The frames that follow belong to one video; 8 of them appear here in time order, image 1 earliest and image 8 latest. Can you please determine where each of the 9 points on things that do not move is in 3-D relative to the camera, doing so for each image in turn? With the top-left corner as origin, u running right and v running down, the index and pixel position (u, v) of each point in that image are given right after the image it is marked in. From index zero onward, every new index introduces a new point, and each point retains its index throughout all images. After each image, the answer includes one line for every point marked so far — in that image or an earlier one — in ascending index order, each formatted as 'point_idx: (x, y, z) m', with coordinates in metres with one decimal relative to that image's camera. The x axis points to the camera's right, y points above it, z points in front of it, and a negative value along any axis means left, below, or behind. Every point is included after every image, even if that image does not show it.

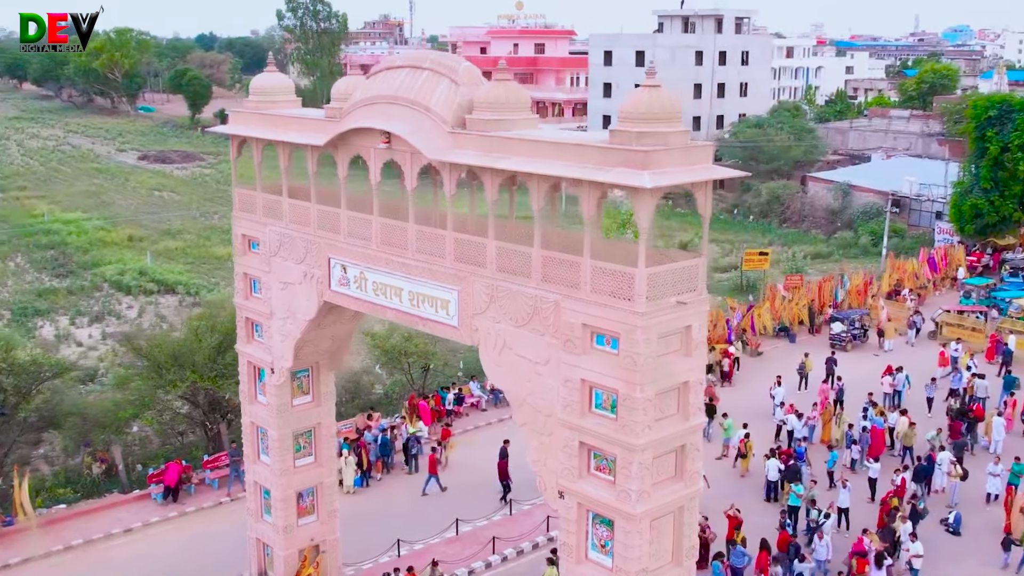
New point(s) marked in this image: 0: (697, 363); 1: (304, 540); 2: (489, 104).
0: (+1.5, -0.6, +9.5) m
1: (-2.4, -2.9, +13.8) m
2: (-0.2, +1.6, +10.2) m
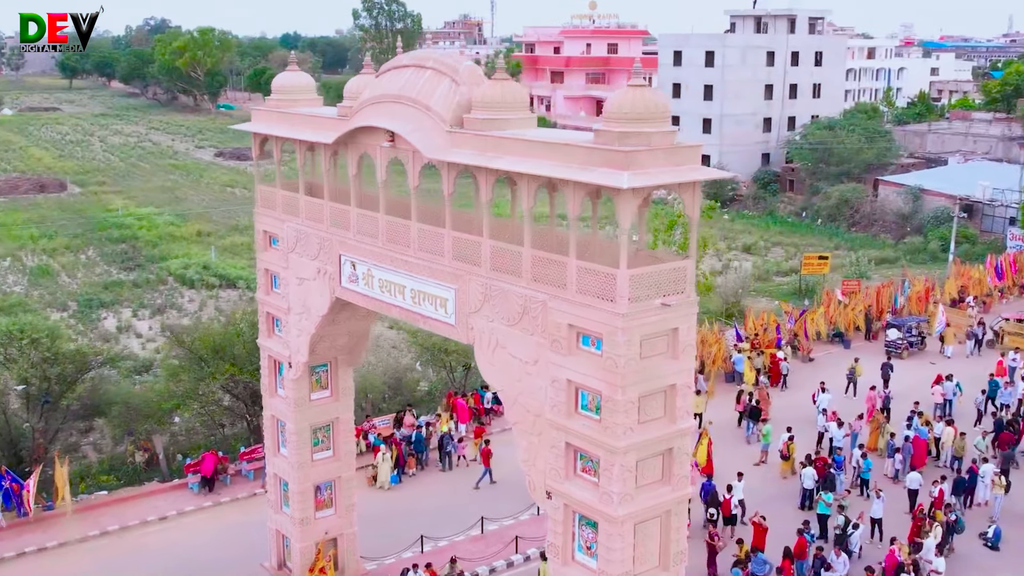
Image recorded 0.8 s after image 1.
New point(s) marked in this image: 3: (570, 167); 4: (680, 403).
0: (+1.4, -0.6, +9.4) m
1: (-2.2, -2.9, +14.0) m
2: (-0.2, +1.6, +10.2) m
3: (+0.4, +0.9, +9.1) m
4: (+1.3, -0.9, +9.5) m
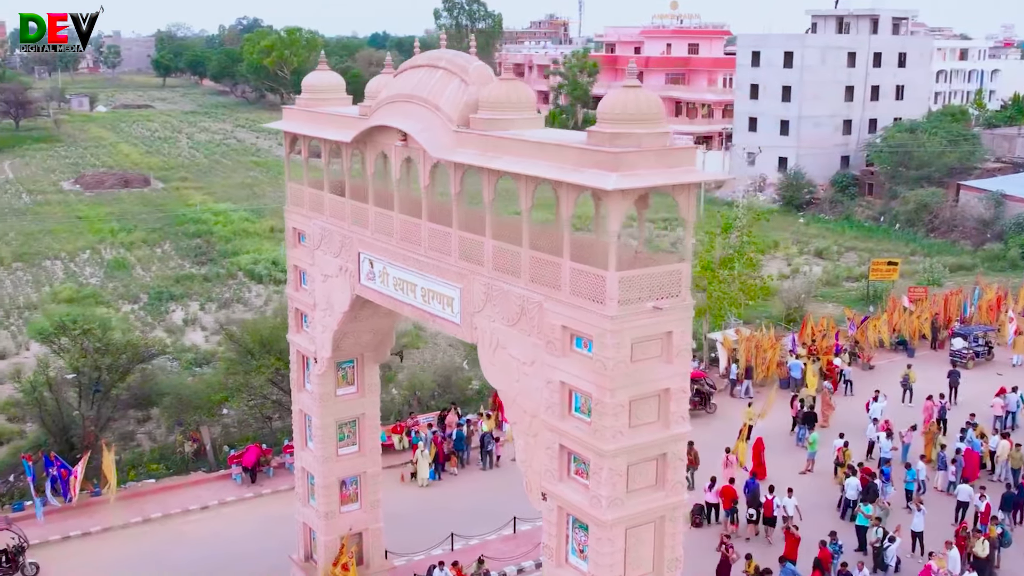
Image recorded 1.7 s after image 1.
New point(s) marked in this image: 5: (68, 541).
0: (+1.3, -0.7, +9.3) m
1: (-2.0, -2.8, +14.1) m
2: (-0.2, +1.6, +10.2) m
3: (+0.4, +0.9, +9.0) m
4: (+1.3, -0.9, +9.4) m
5: (-6.0, -3.4, +16.2) m
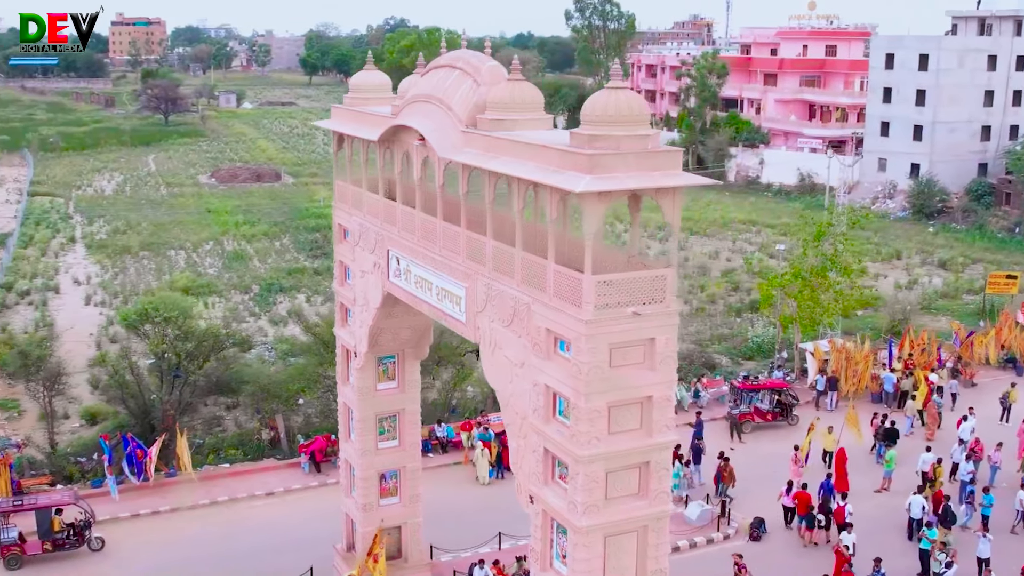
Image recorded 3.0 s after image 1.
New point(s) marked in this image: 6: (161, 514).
0: (+1.1, -0.7, +9.1) m
1: (-1.5, -2.8, +14.3) m
2: (-0.1, +1.6, +10.2) m
3: (+0.3, +0.9, +9.0) m
4: (+1.1, -1.0, +9.2) m
5: (-5.3, -3.3, +16.9) m
6: (-5.0, -3.2, +17.0) m
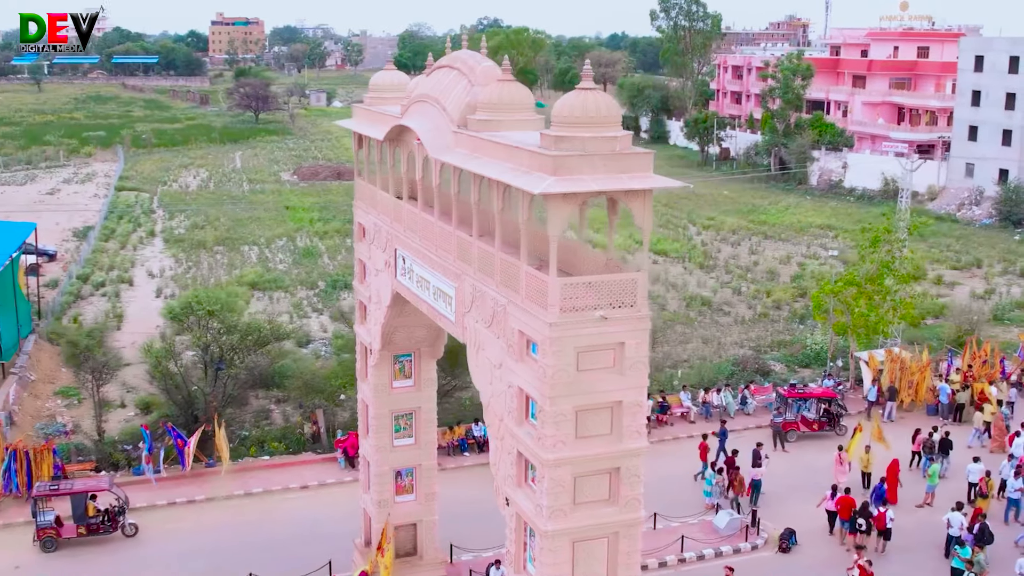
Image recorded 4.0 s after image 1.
0: (+0.9, -0.7, +9.0) m
1: (-1.4, -2.8, +14.4) m
2: (-0.2, +1.6, +10.2) m
3: (0.0, +0.9, +8.9) m
4: (+0.9, -1.0, +9.1) m
5: (-4.9, -3.2, +17.3) m
6: (-4.6, -3.1, +17.4) m
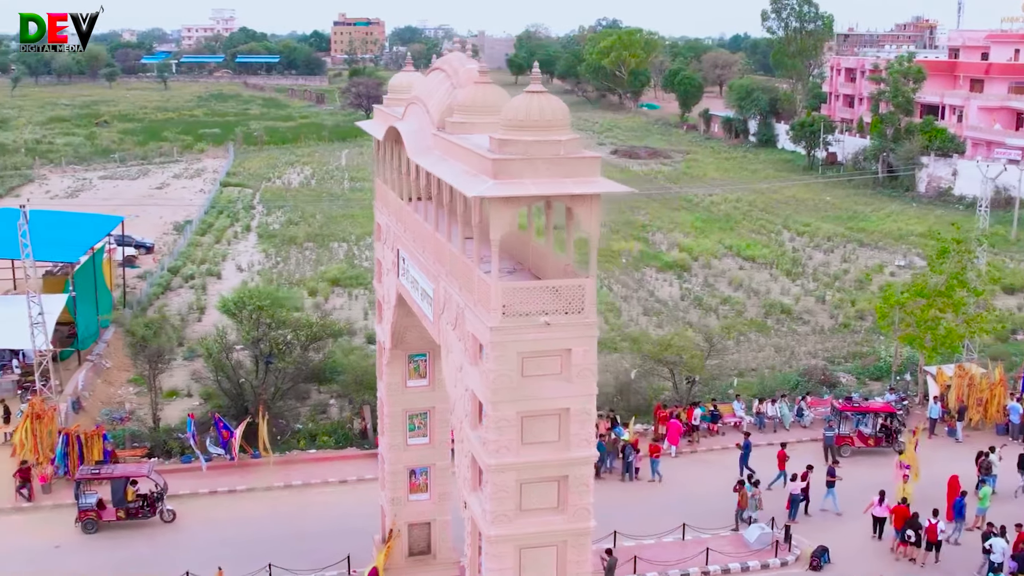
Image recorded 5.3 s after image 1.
0: (+0.5, -0.8, +8.9) m
1: (-1.2, -2.8, +14.5) m
2: (-0.4, +1.6, +10.2) m
3: (-0.3, +0.9, +8.9) m
4: (+0.5, -1.1, +9.0) m
5: (-4.4, -3.1, +17.7) m
6: (-4.1, -3.1, +17.8) m
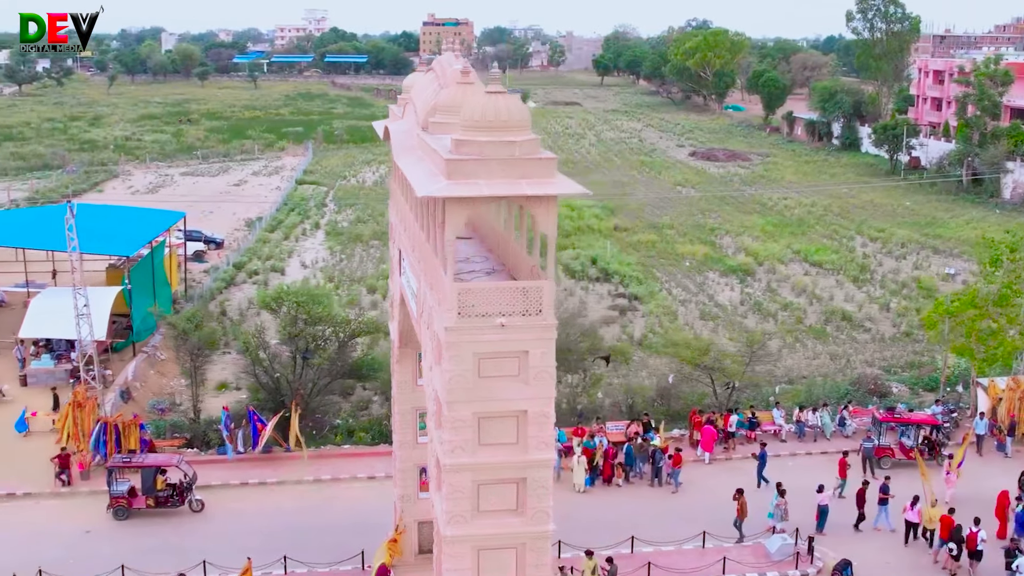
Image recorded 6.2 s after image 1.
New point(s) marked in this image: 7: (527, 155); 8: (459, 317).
0: (+0.2, -0.8, +8.8) m
1: (-1.1, -2.8, +14.6) m
2: (-0.6, +1.6, +10.2) m
3: (-0.6, +0.9, +8.9) m
4: (+0.1, -1.1, +8.9) m
5: (-4.0, -3.0, +18.1) m
6: (-3.7, -3.0, +18.1) m
7: (+0.1, +1.0, +8.5) m
8: (-0.4, -0.2, +8.6) m
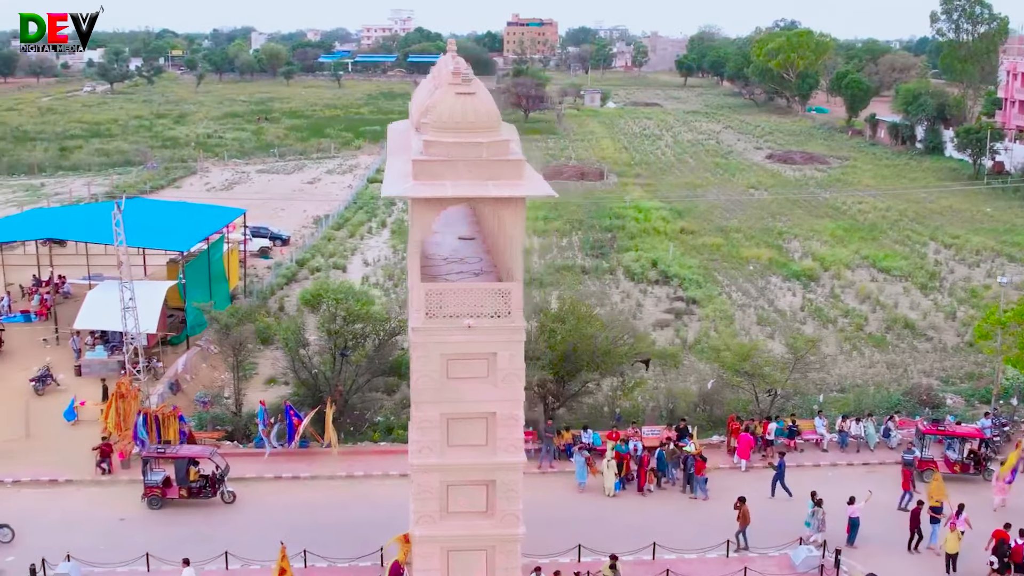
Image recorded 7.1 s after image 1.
0: (-0.1, -0.8, +8.8) m
1: (-0.9, -2.8, +14.6) m
2: (-0.7, +1.6, +10.2) m
3: (-0.8, +0.9, +8.9) m
4: (-0.1, -1.1, +8.9) m
5: (-3.6, -3.0, +18.3) m
6: (-3.3, -2.9, +18.4) m
7: (-0.1, +0.9, +8.5) m
8: (-0.6, -0.2, +8.6) m
